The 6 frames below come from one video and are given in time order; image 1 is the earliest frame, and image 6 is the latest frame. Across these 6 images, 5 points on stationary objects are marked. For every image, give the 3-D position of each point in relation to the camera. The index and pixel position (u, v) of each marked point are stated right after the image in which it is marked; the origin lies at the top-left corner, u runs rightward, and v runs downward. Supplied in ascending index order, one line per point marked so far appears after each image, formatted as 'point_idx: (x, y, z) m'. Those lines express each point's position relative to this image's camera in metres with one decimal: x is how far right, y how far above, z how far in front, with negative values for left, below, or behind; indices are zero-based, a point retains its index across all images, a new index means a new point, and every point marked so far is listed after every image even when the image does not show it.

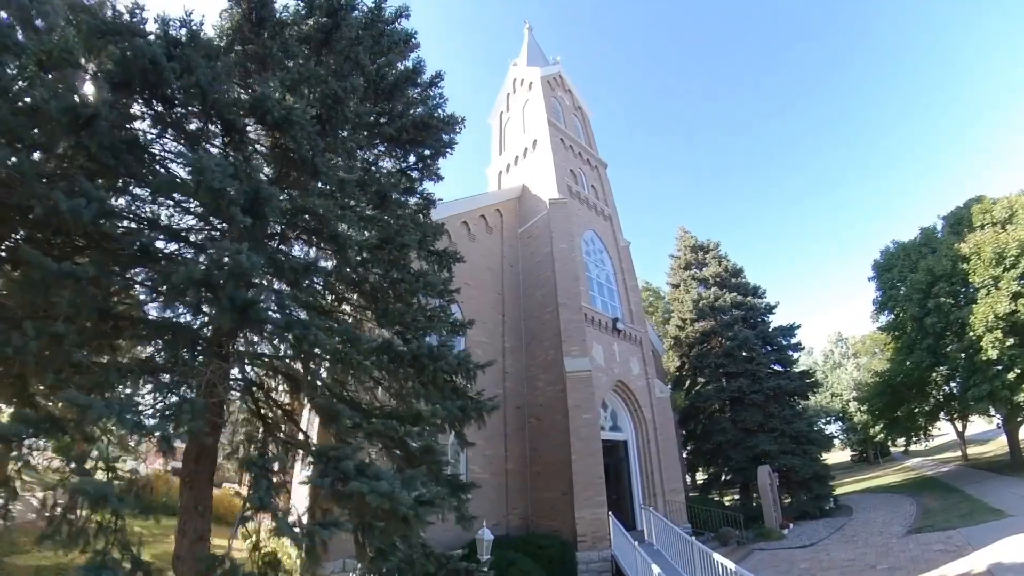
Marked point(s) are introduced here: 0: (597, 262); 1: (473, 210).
0: (+3.1, +1.0, +19.7) m
1: (-1.2, +2.6, +18.8) m
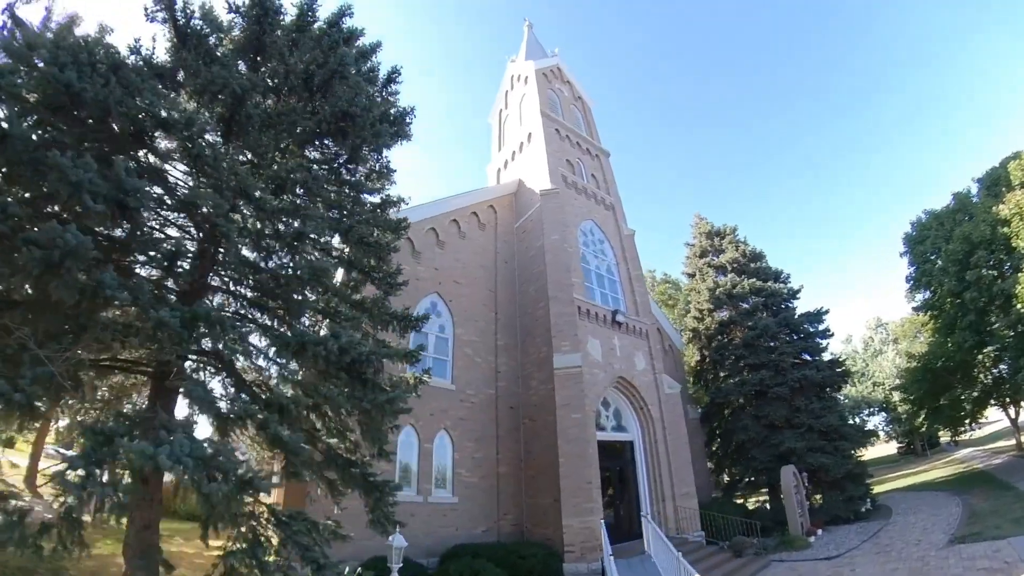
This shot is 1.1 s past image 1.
0: (+2.9, +1.2, +18.7) m
1: (-1.5, +2.6, +18.3) m
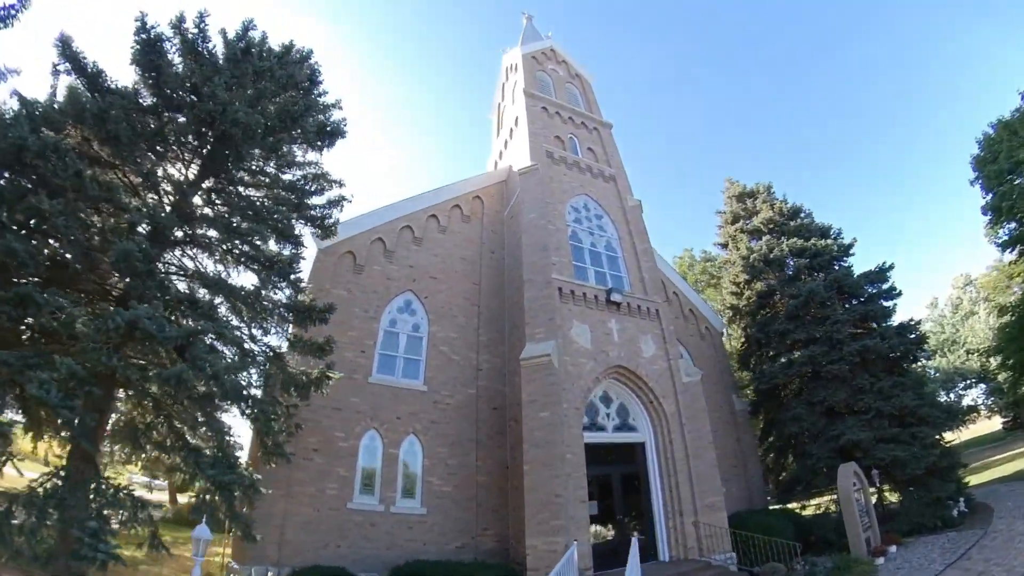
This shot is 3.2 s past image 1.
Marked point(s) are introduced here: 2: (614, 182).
0: (+2.4, +1.8, +16.7) m
1: (-2.1, +2.7, +17.2) m
2: (+3.4, +3.6, +18.2) m
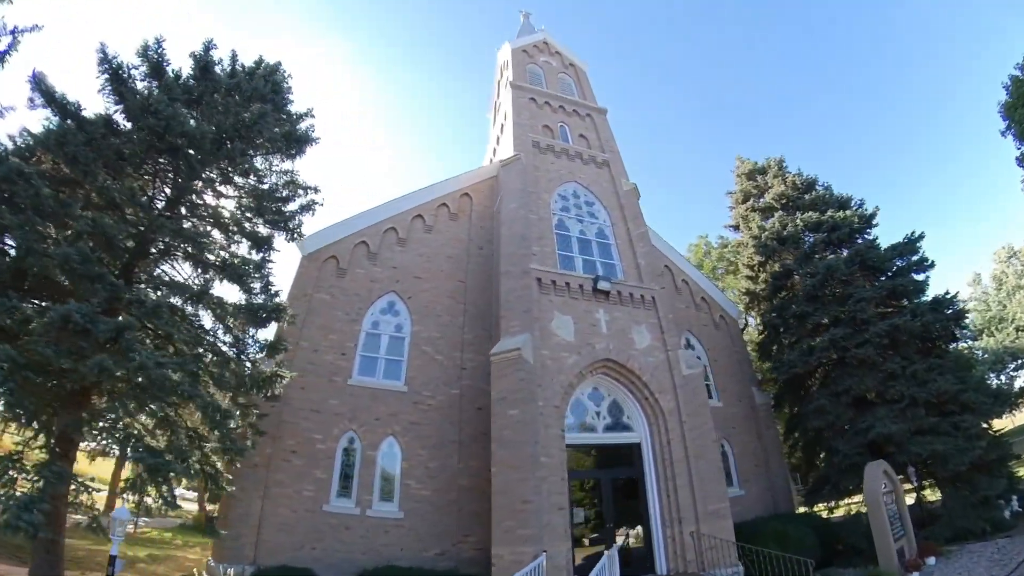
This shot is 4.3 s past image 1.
0: (+2.0, +2.1, +15.9) m
1: (-2.5, +2.8, +16.9) m
2: (+3.1, +3.9, +17.3) m
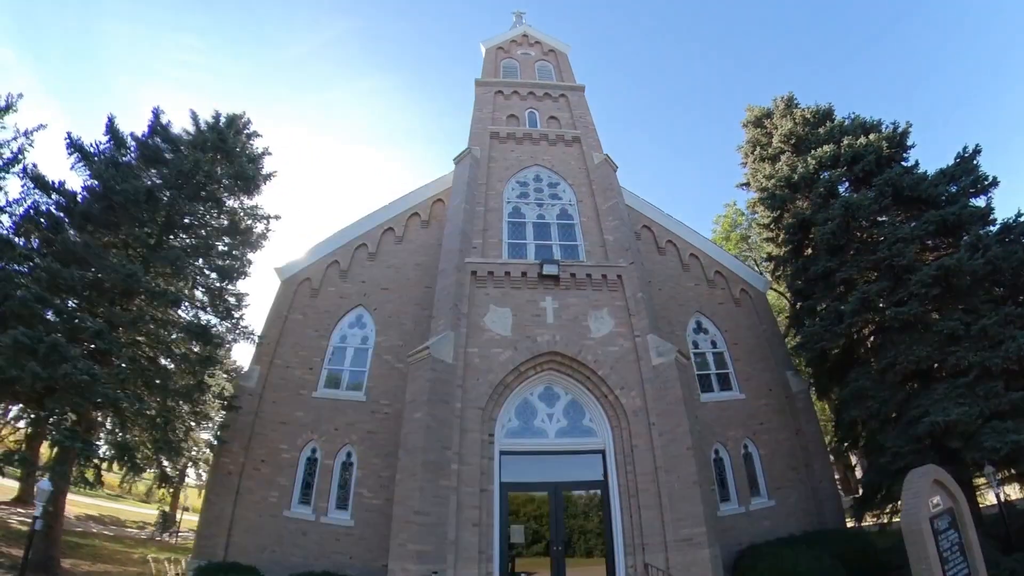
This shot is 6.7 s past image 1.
0: (+0.7, +2.3, +14.6) m
1: (-3.4, +2.4, +16.9) m
2: (+2.0, +4.2, +15.8) m
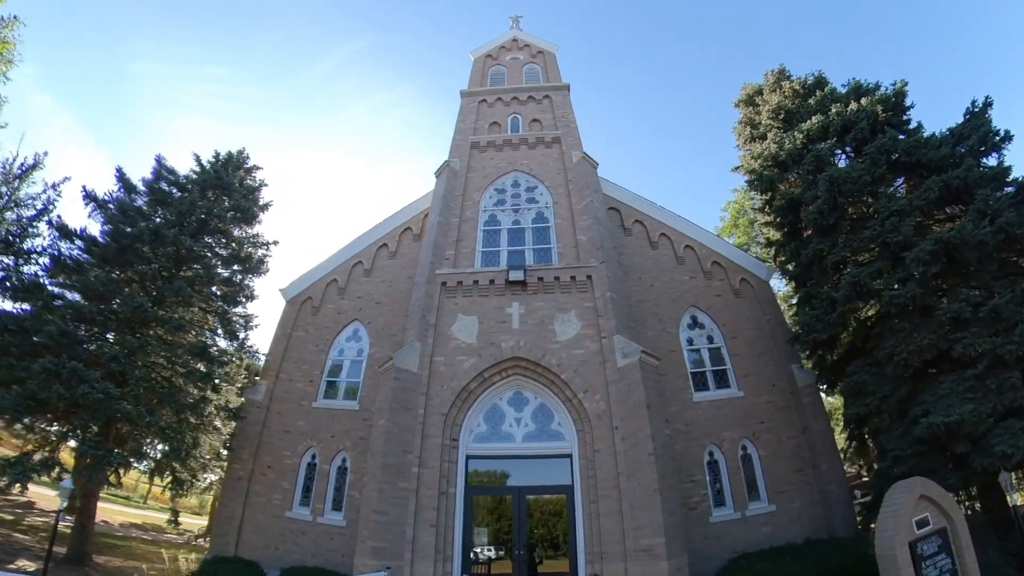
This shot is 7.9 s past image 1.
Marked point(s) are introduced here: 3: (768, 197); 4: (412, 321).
0: (+0.1, +2.2, +14.6) m
1: (-3.6, +2.0, +17.4) m
2: (+1.4, +4.2, +15.6) m
3: (+6.2, +2.1, +13.2) m
4: (-2.2, -0.8, +12.6) m
